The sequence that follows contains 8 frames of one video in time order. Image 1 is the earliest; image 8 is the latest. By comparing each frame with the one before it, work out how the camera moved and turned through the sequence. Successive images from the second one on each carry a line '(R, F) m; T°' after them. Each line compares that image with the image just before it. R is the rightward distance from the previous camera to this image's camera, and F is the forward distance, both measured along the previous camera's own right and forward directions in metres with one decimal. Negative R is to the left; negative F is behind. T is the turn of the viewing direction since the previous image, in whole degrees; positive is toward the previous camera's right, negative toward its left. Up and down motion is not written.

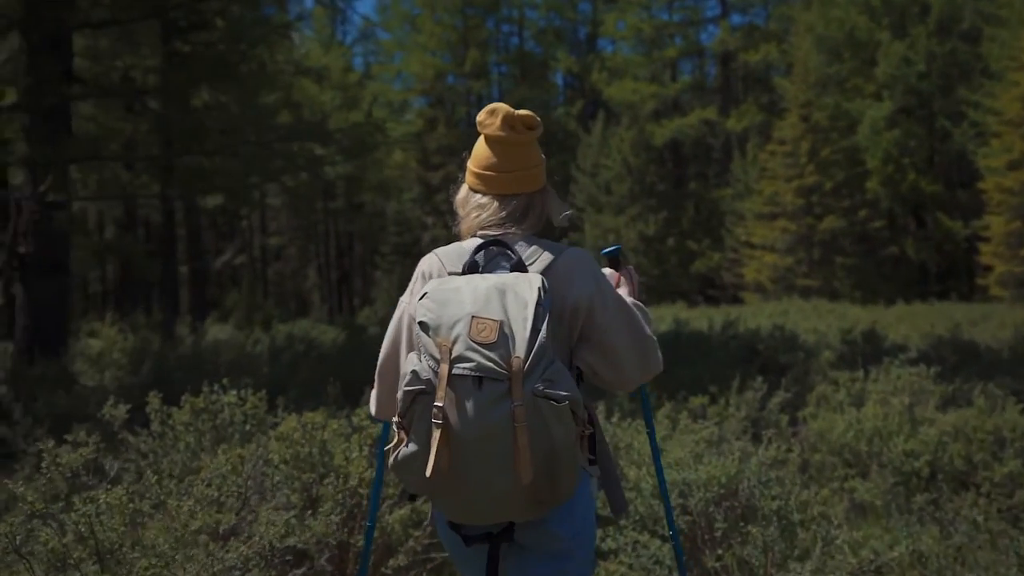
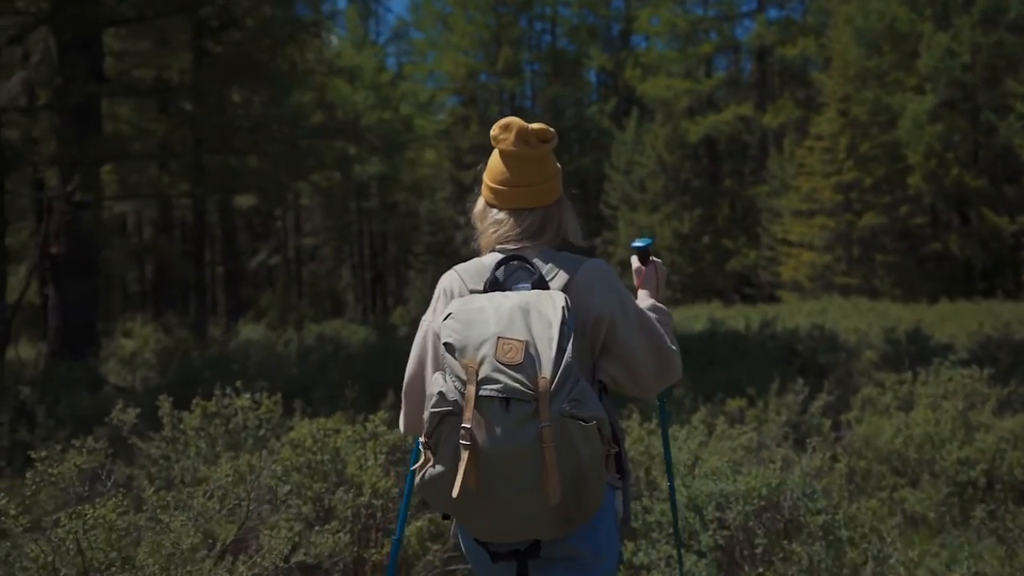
(0.0, +0.2) m; -2°
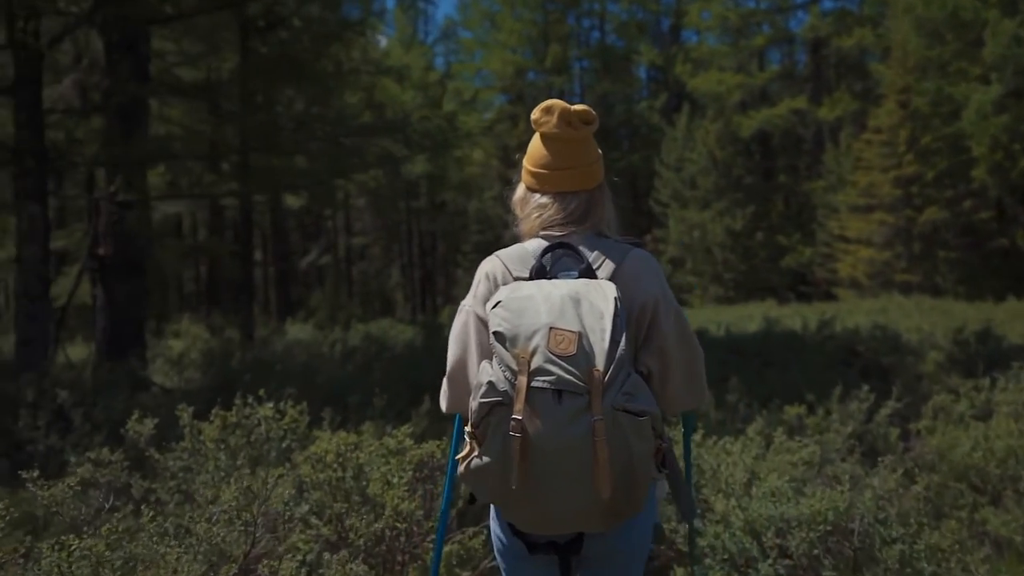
(0.0, +0.3) m; -3°
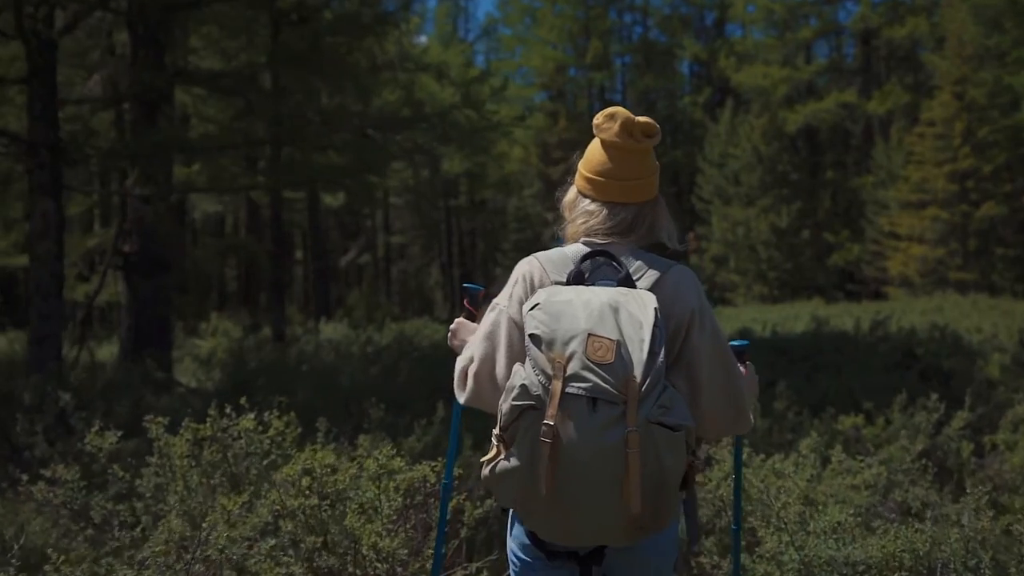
(+0.1, +0.4) m; -2°
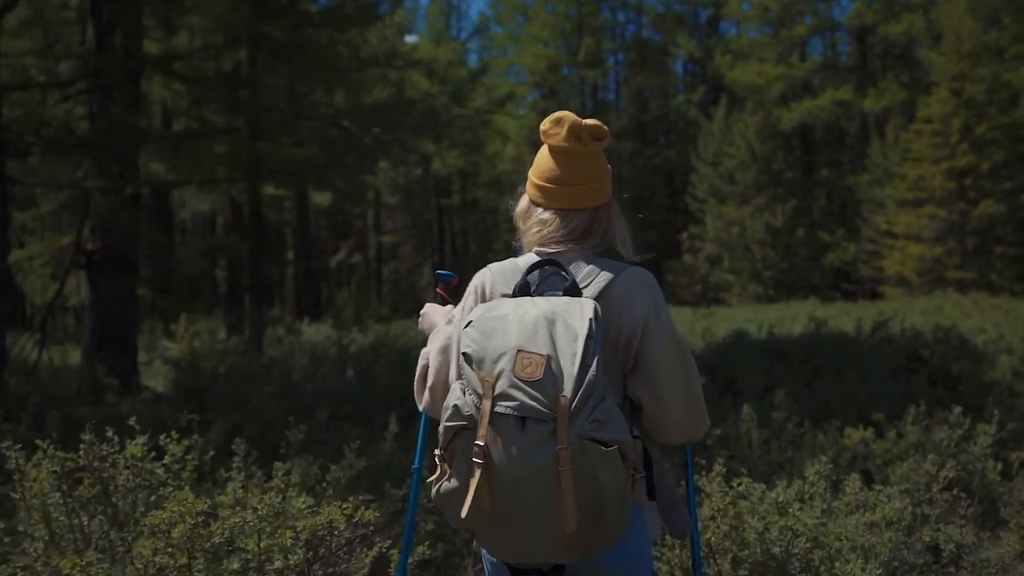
(+0.1, +0.5) m; 0°
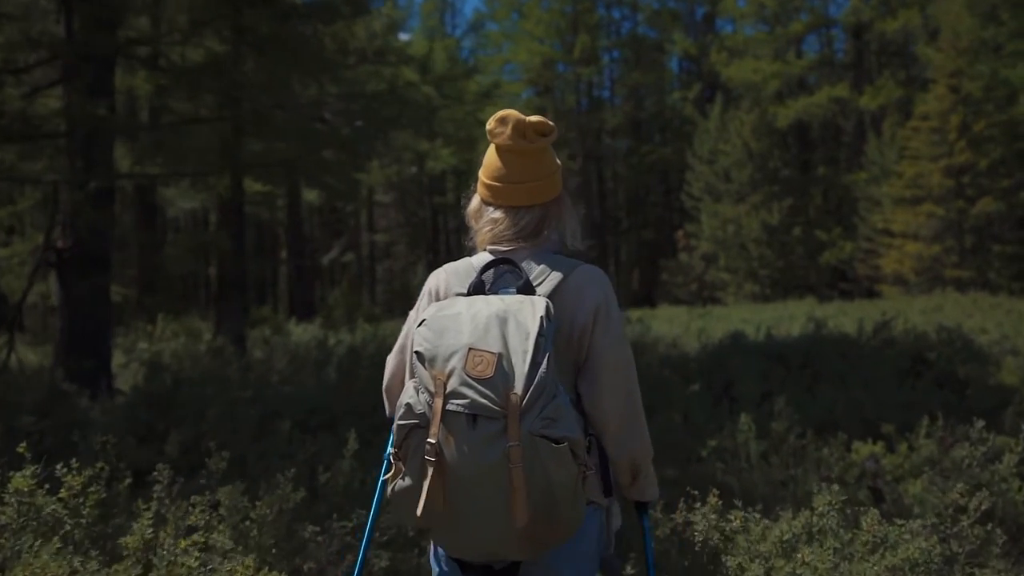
(+0.1, +0.3) m; 0°
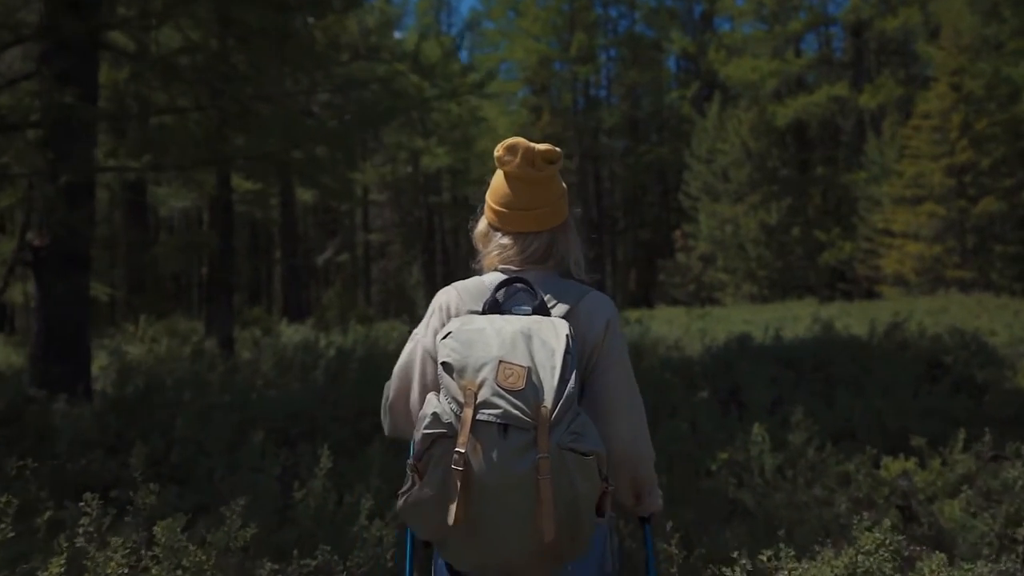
(0.0, +0.3) m; 0°
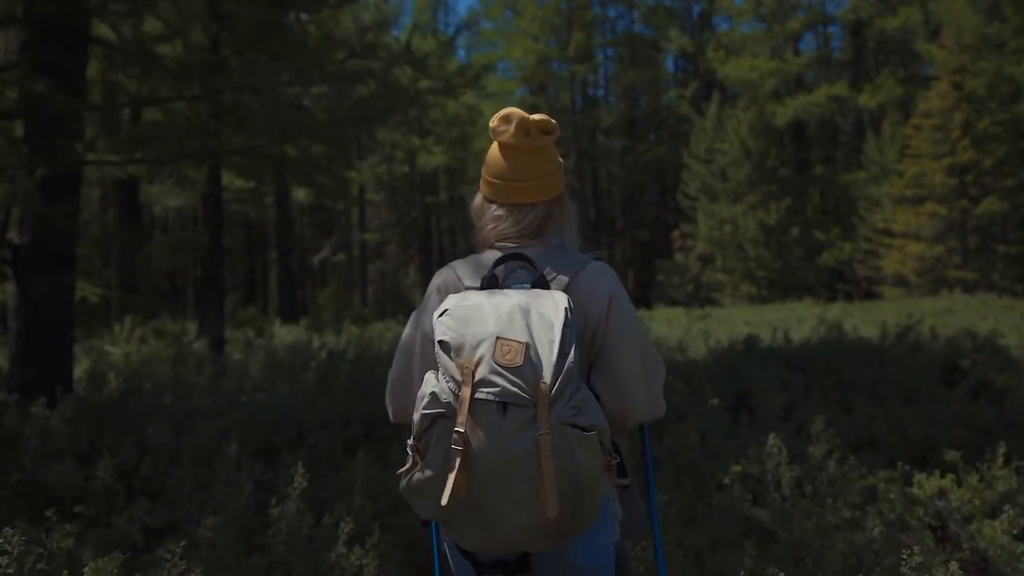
(0.0, +0.3) m; 0°
